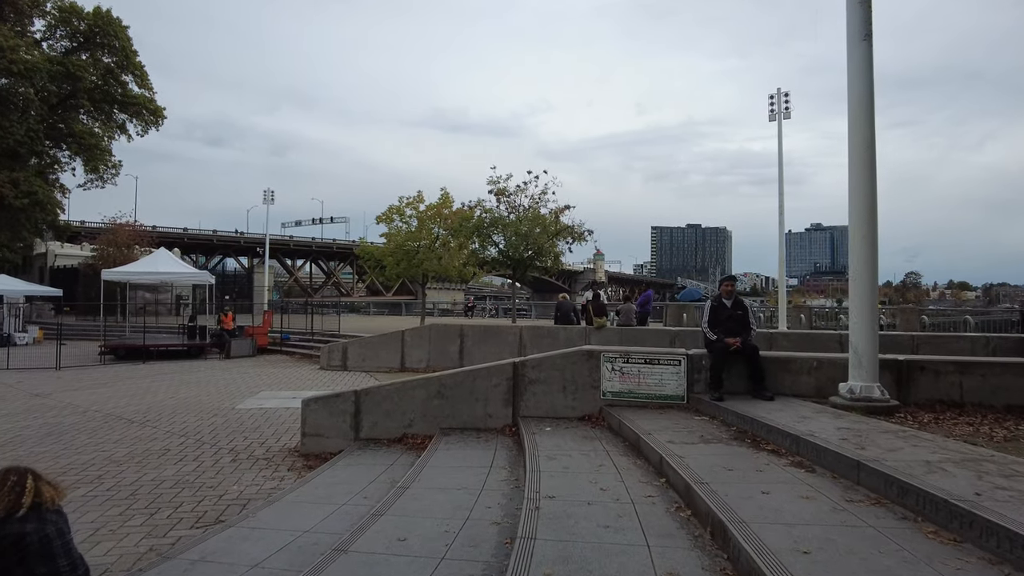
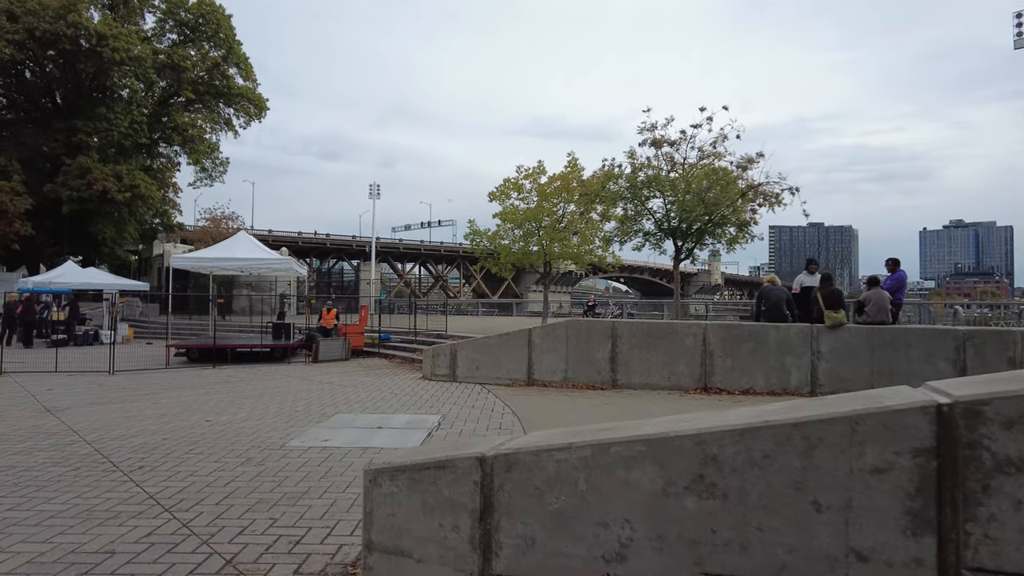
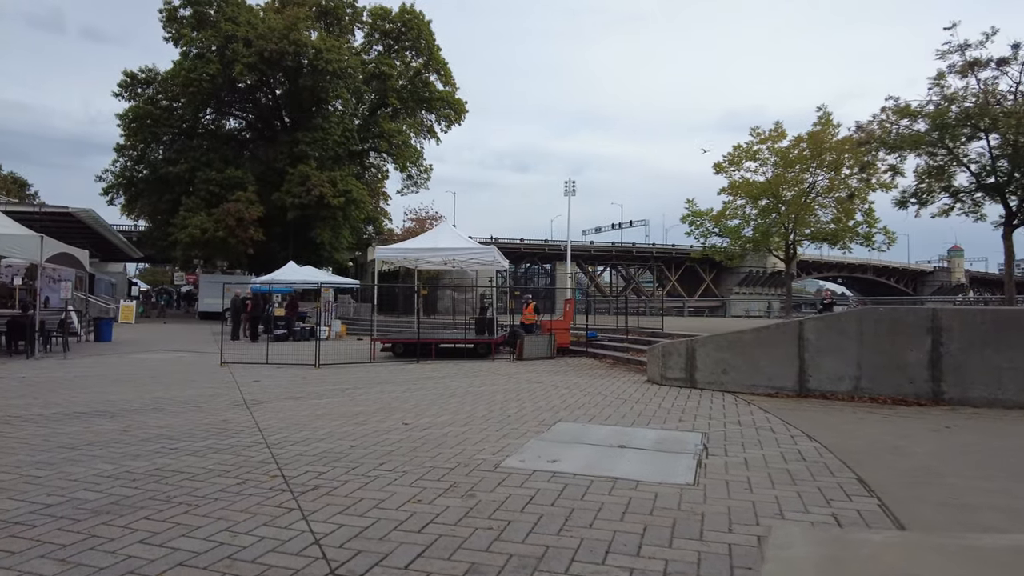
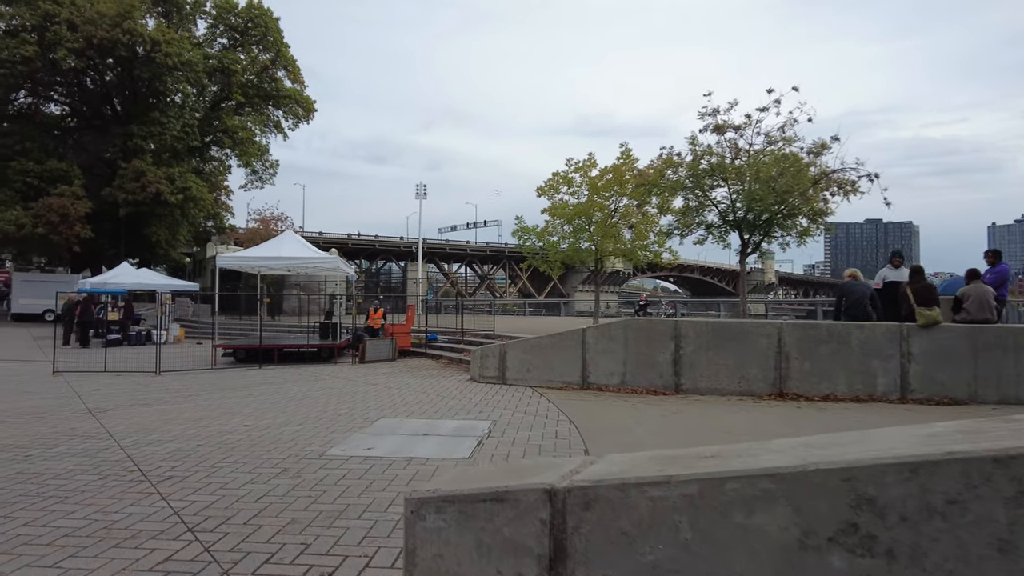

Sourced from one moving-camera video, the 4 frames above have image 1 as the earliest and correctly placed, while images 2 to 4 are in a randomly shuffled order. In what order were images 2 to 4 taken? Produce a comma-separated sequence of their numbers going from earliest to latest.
2, 4, 3
